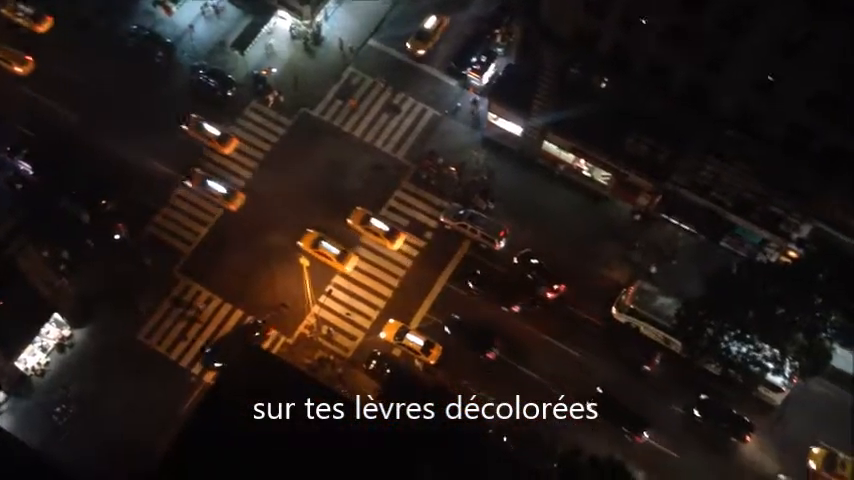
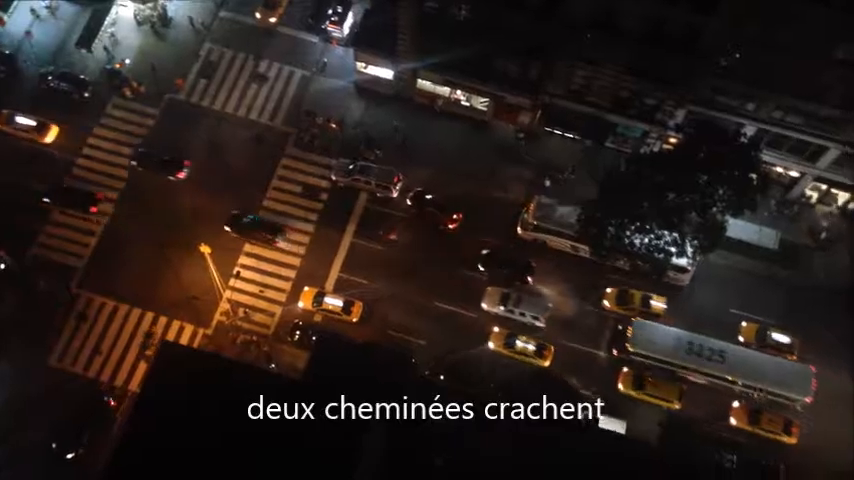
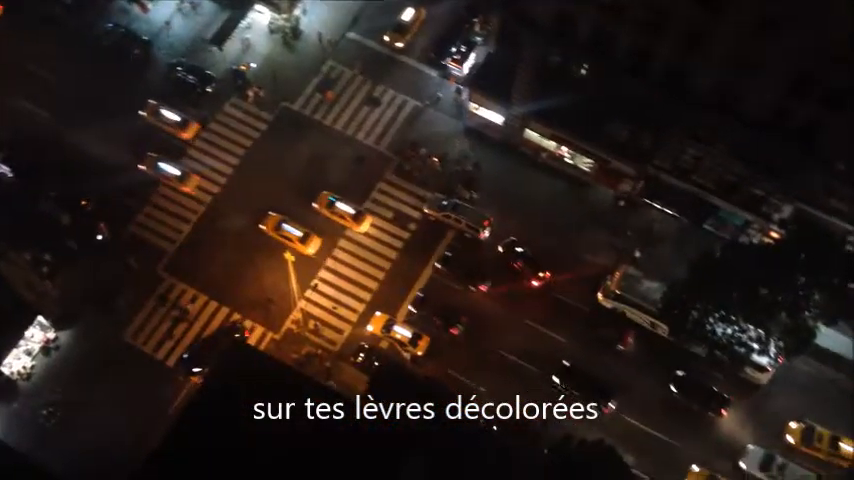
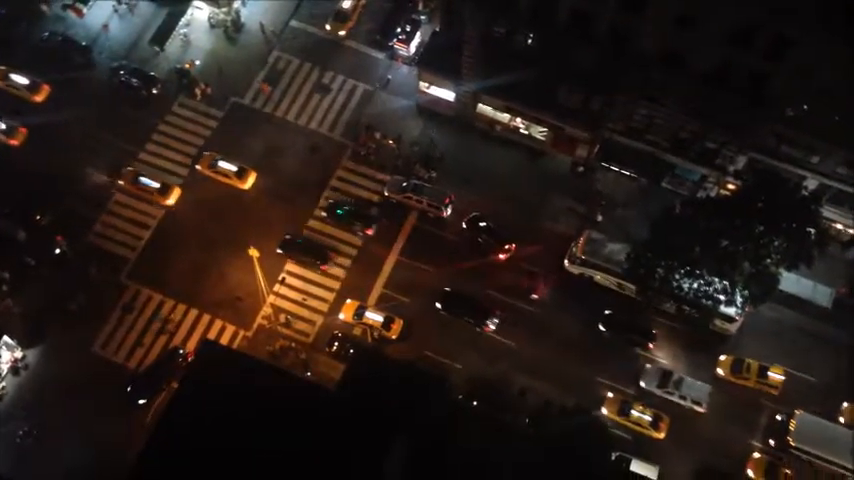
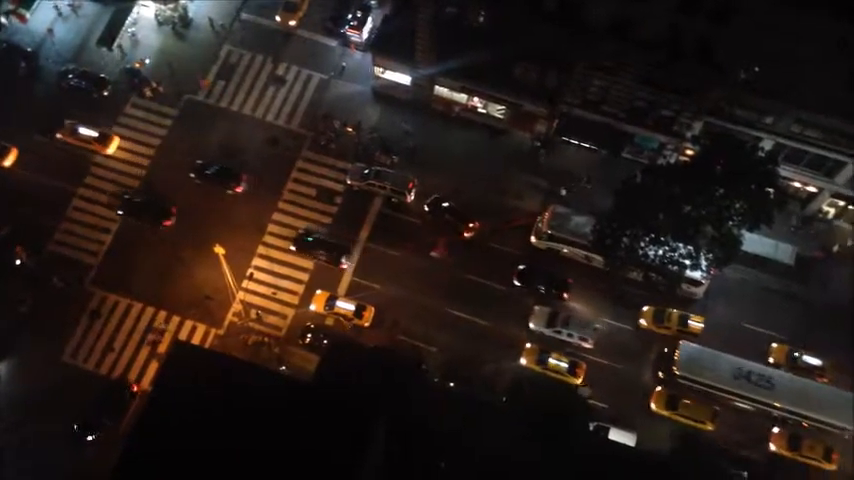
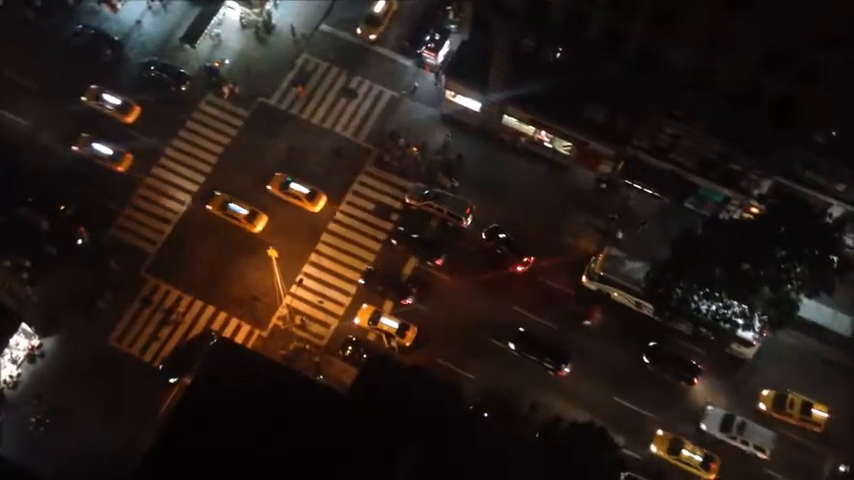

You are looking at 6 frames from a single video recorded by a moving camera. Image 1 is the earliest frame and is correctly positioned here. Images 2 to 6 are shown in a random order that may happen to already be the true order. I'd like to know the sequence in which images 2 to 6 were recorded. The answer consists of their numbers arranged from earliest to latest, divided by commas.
3, 6, 4, 5, 2
